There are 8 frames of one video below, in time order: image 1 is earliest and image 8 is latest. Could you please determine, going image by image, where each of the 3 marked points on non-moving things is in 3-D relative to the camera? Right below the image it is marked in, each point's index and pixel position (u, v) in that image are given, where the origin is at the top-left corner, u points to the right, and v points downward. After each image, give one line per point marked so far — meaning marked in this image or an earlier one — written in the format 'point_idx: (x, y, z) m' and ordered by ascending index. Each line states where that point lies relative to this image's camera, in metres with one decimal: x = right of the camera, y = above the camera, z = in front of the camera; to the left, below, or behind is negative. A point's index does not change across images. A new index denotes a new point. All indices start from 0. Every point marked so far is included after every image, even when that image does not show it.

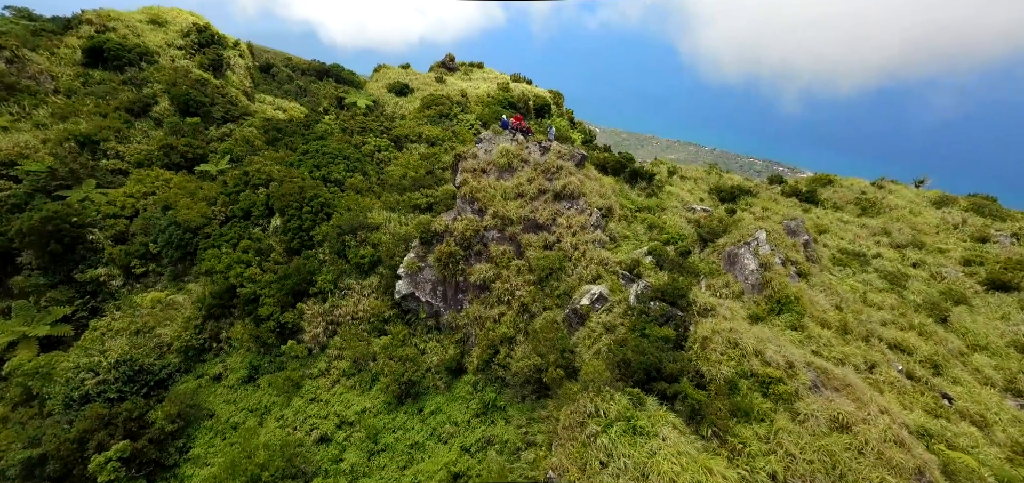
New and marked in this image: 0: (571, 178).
0: (+2.5, +2.5, +18.9) m
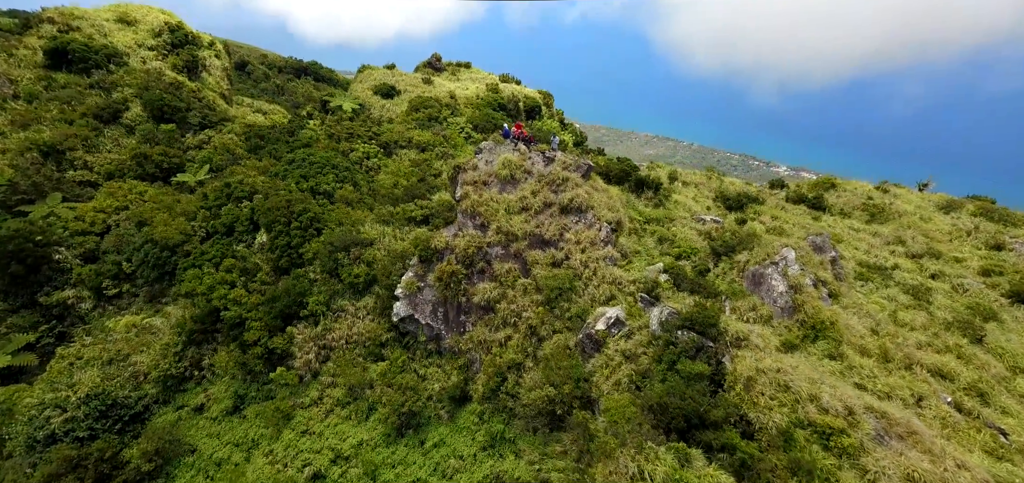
0: (+2.6, +2.0, +17.9) m
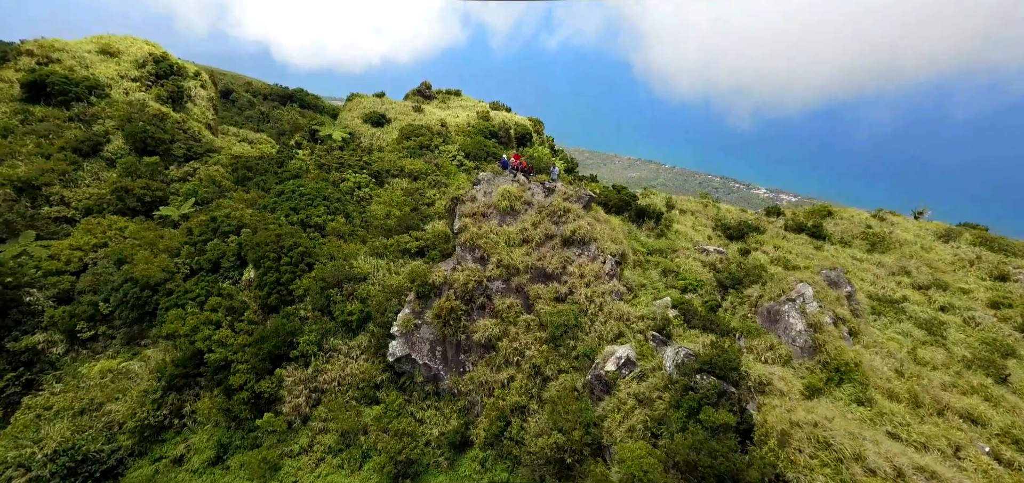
0: (+2.6, +0.7, +17.5) m
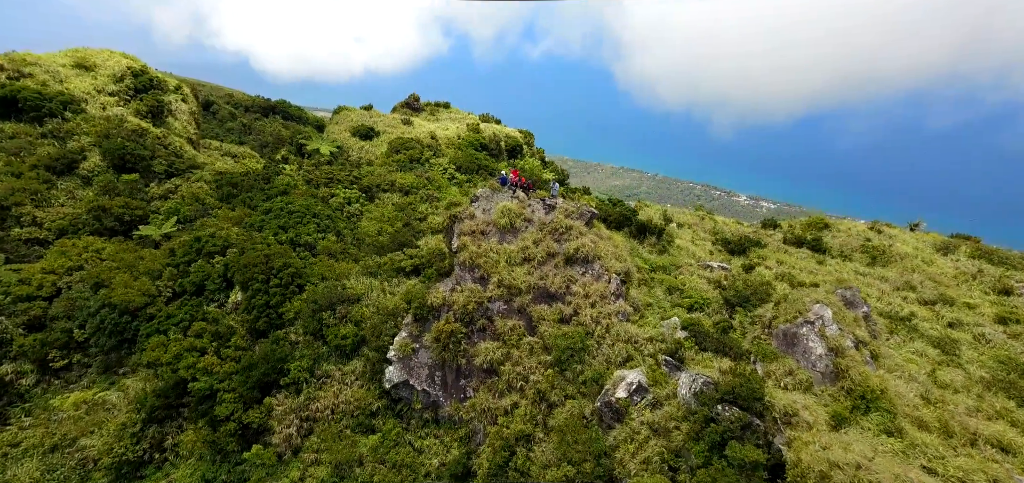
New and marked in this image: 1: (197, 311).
0: (+2.6, +0.1, +17.0) m
1: (-12.3, -2.6, +18.0) m
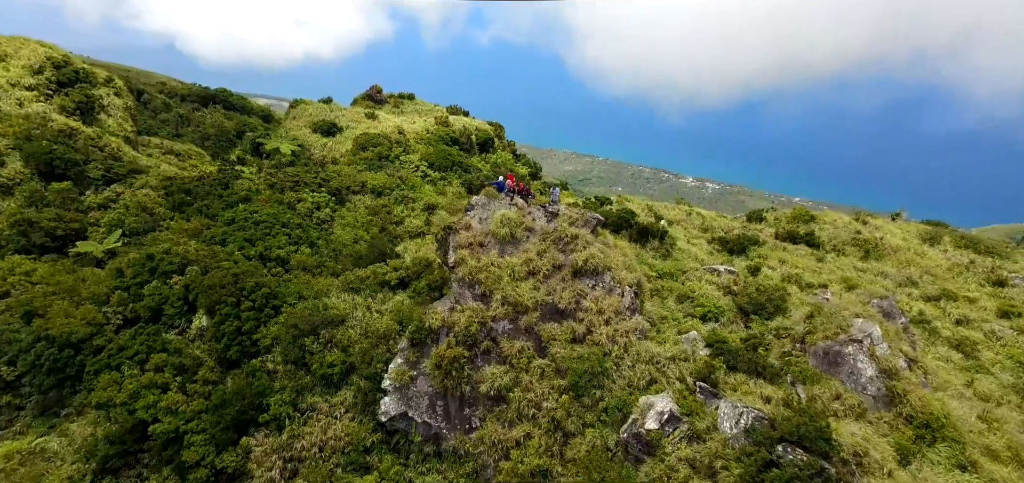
0: (+2.6, -0.2, +15.8) m
1: (-12.2, -3.4, +15.9) m
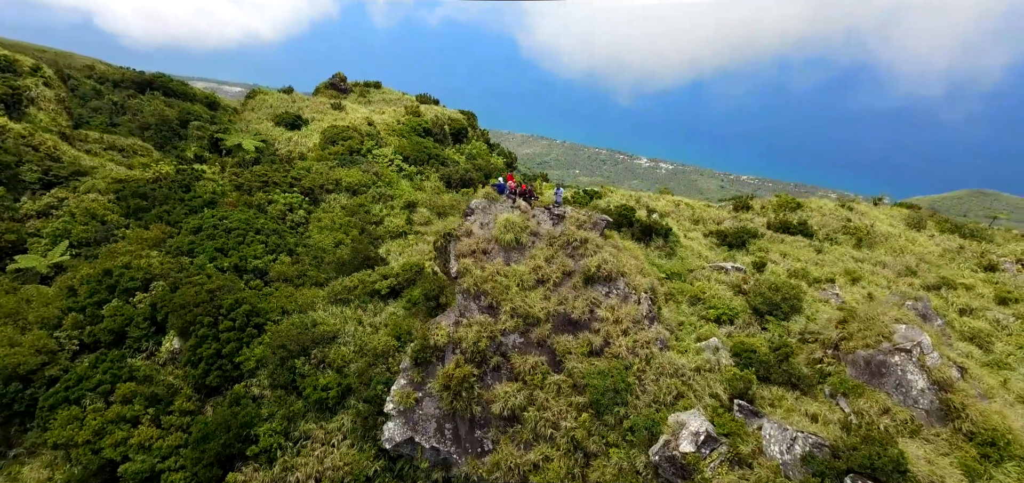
0: (+2.8, -0.3, +14.8) m
1: (-11.9, -4.0, +14.1) m
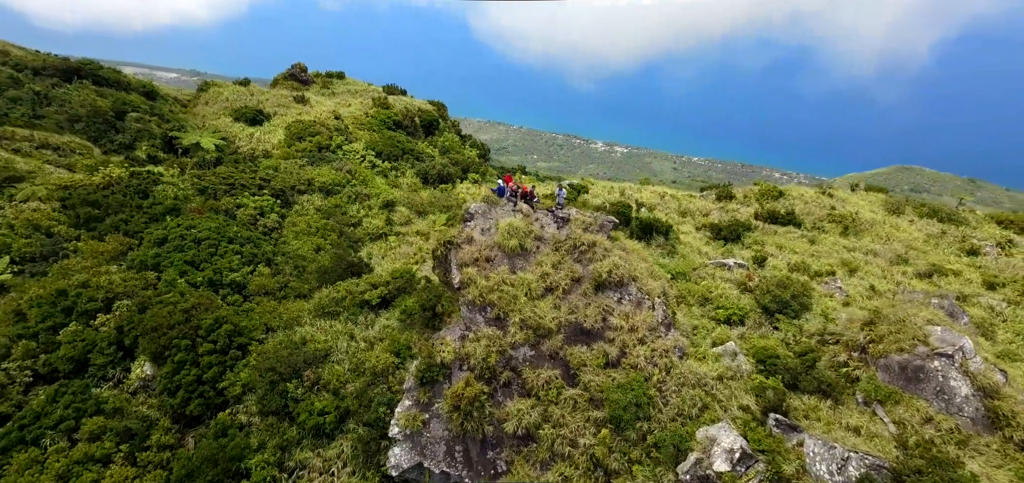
0: (+2.9, -0.4, +14.2) m
1: (-11.6, -4.6, +12.6) m
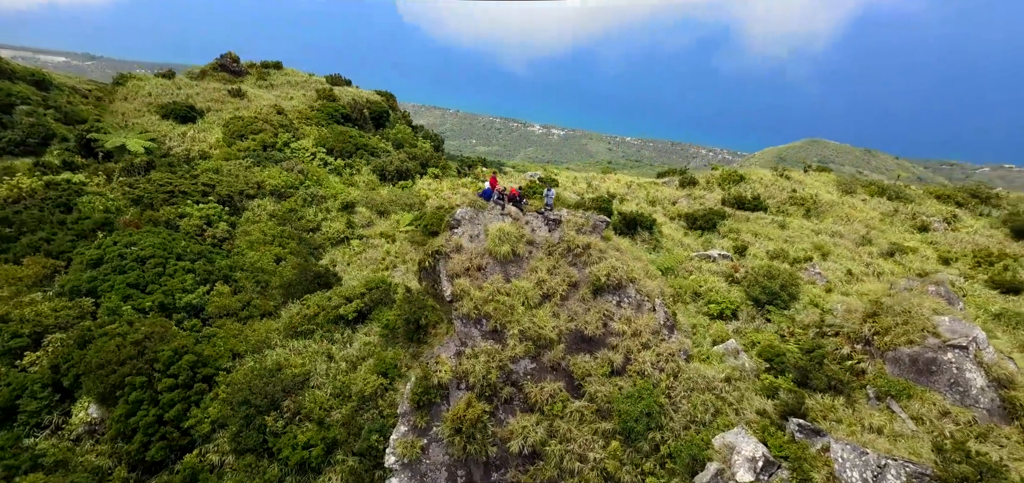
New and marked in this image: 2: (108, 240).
0: (+2.6, -0.5, +13.7) m
1: (-11.4, -5.5, +10.8) m
2: (-14.1, -0.4, +16.9) m
